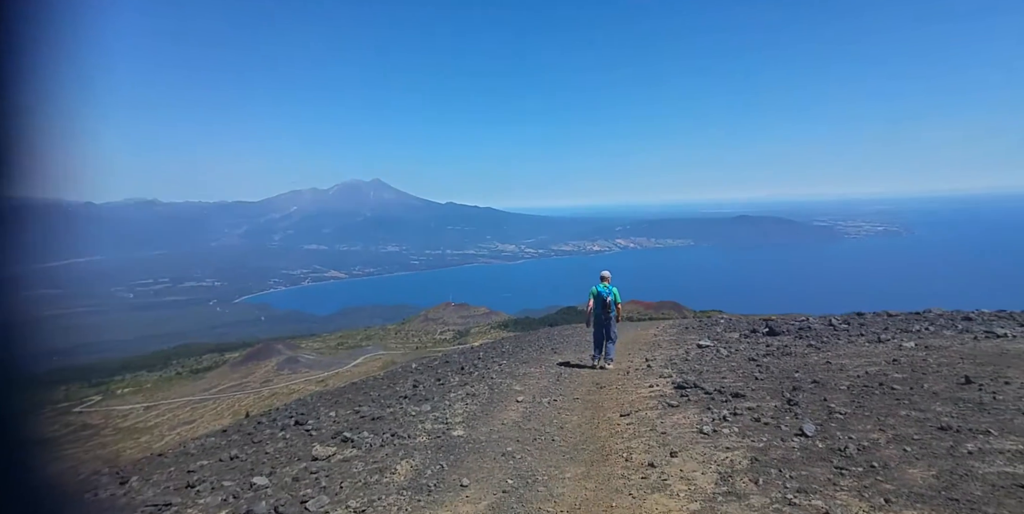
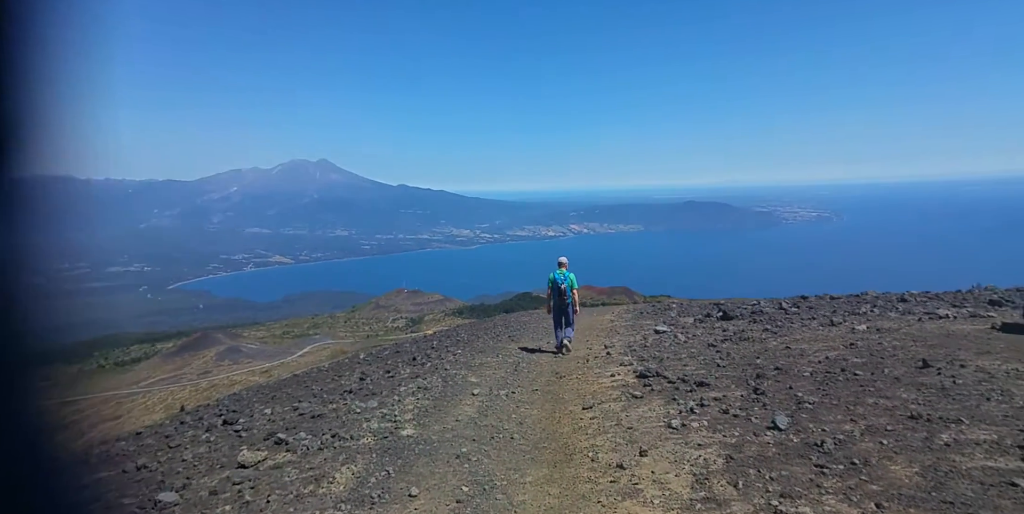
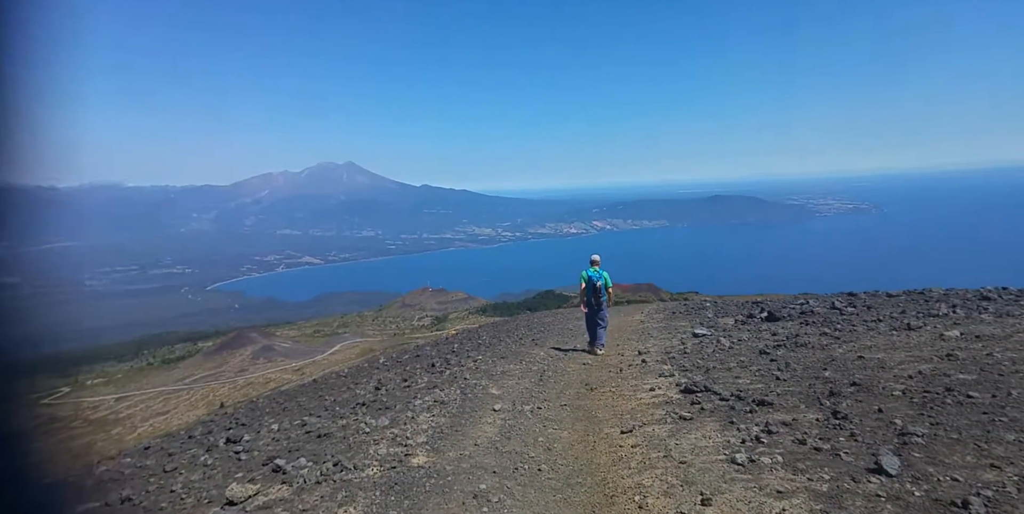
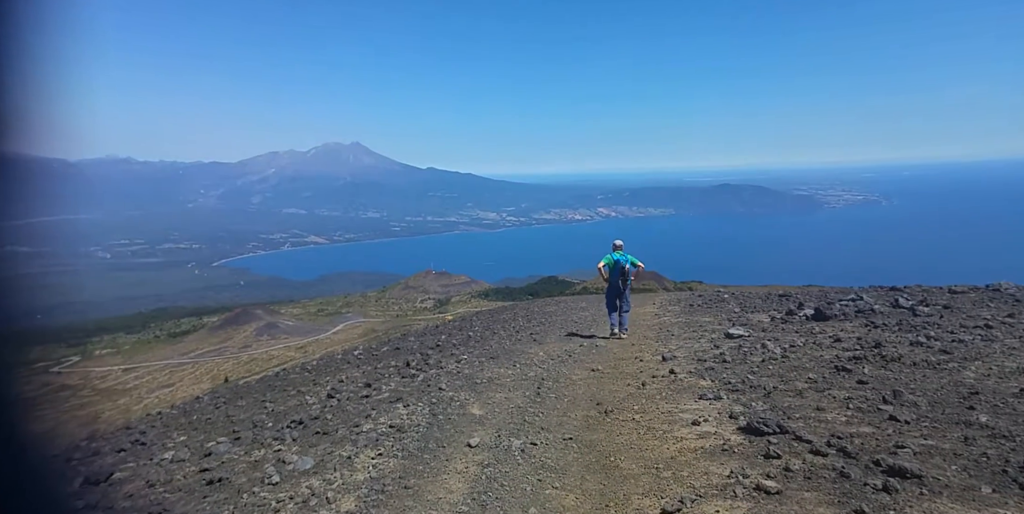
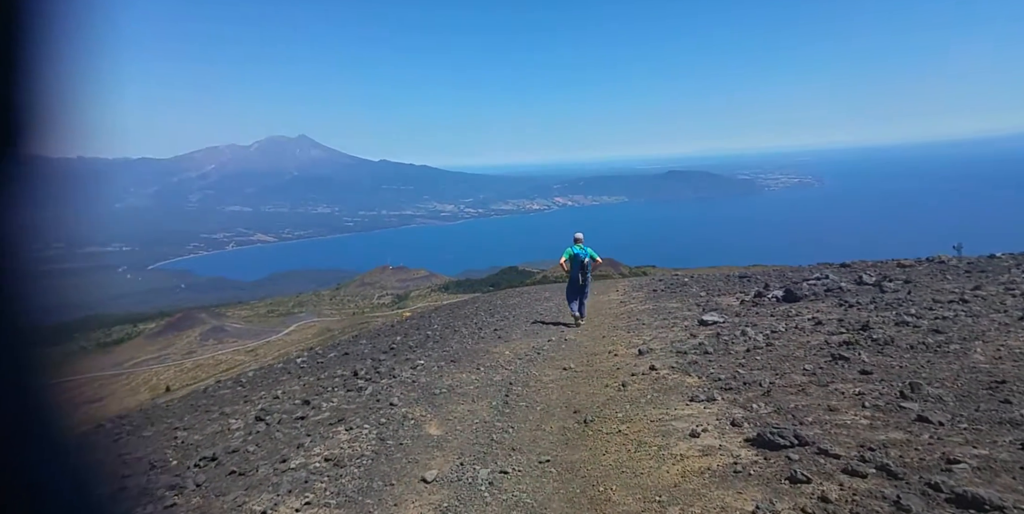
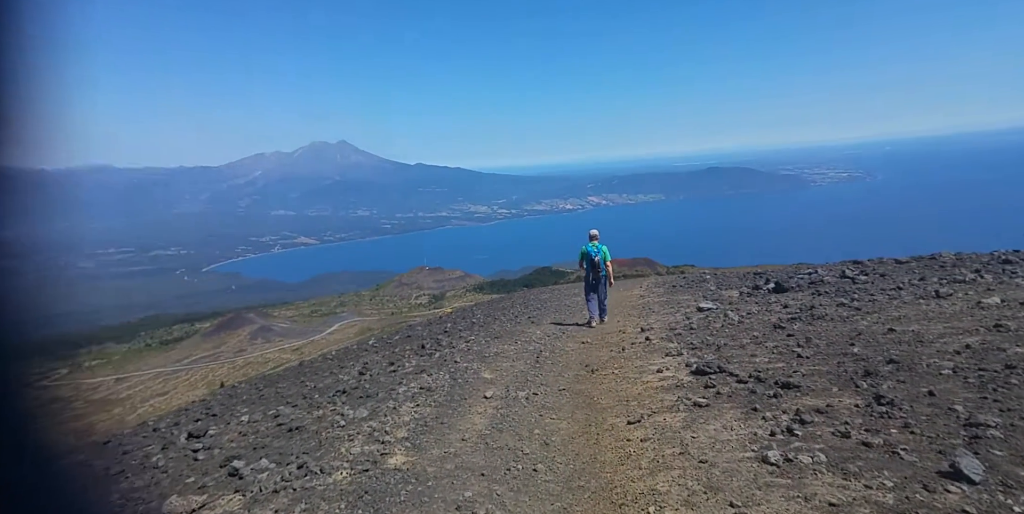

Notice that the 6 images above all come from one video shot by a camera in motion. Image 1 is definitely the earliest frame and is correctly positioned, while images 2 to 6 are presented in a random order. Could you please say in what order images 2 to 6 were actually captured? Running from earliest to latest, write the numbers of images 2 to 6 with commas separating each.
2, 3, 6, 4, 5
